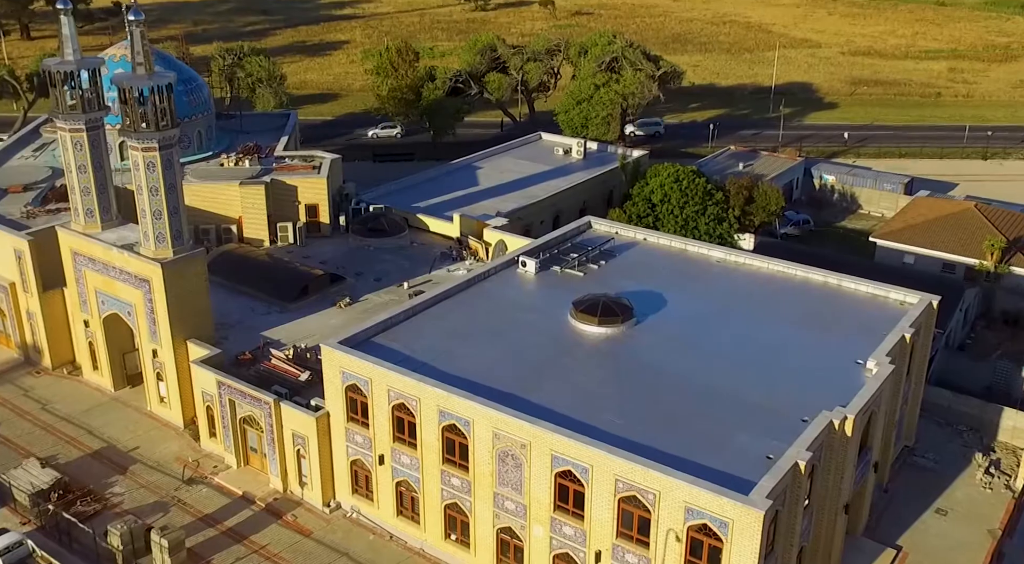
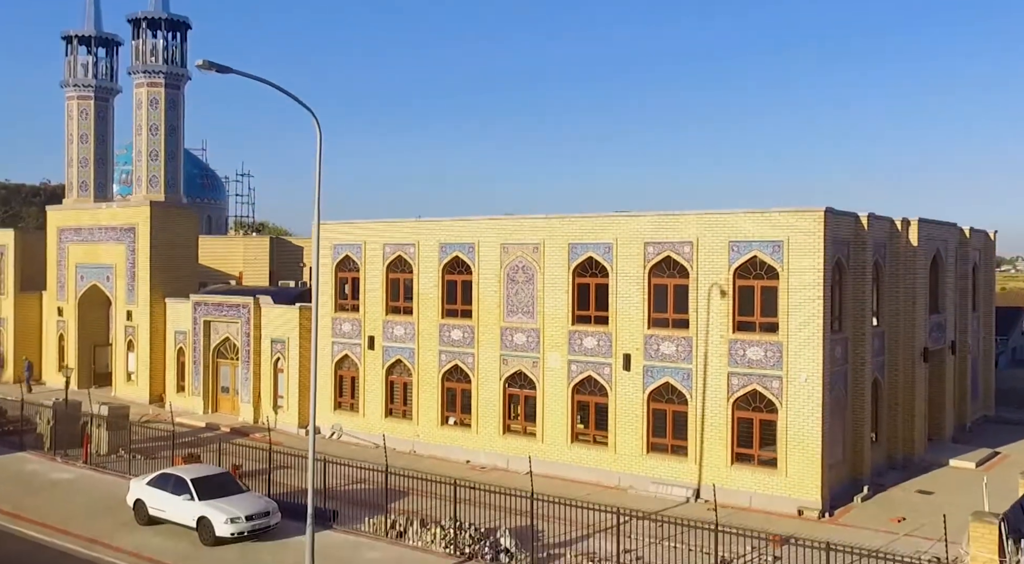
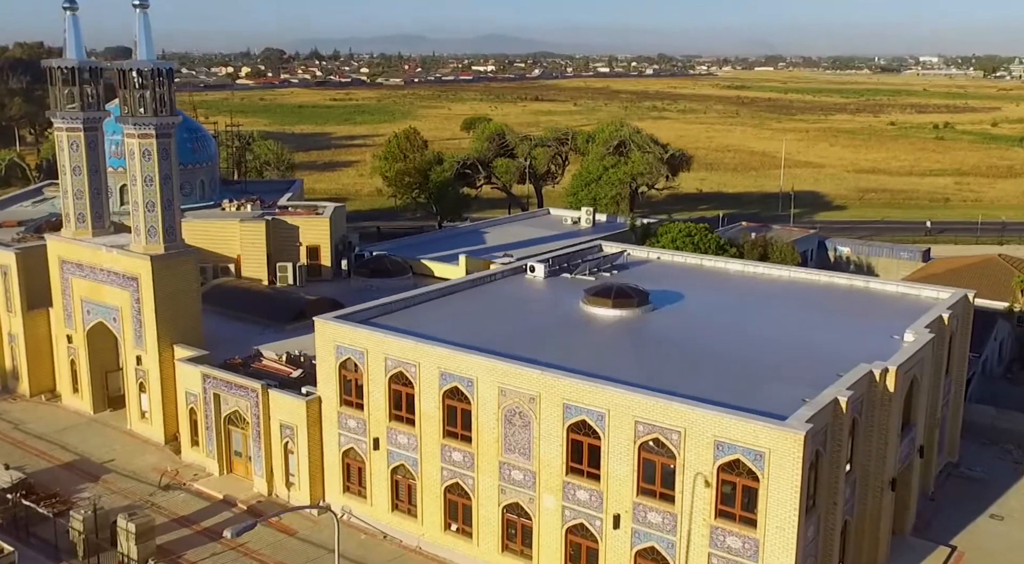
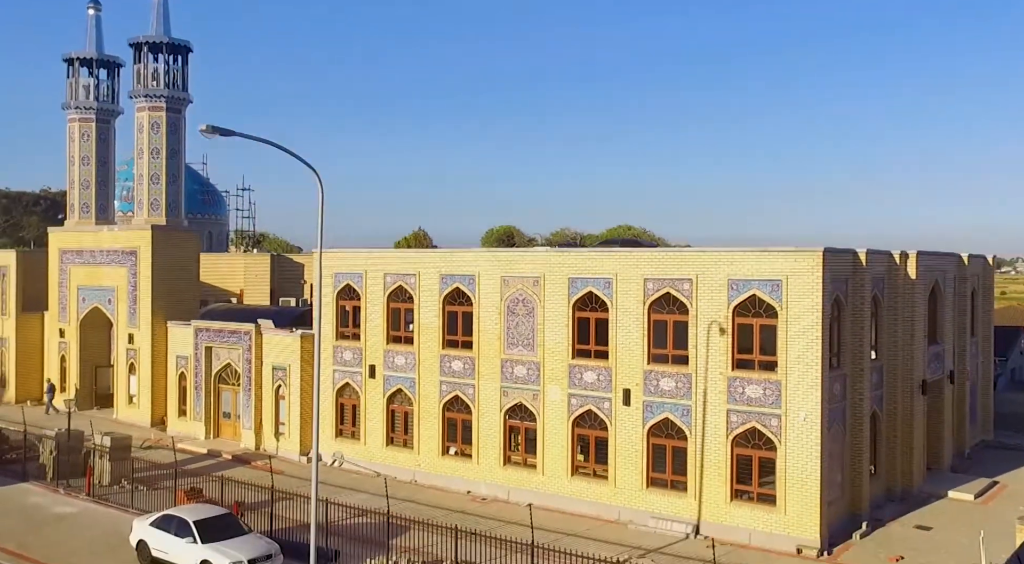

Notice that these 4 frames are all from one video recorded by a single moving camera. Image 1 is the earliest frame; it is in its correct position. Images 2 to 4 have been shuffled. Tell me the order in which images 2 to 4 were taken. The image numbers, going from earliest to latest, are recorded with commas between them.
3, 4, 2
